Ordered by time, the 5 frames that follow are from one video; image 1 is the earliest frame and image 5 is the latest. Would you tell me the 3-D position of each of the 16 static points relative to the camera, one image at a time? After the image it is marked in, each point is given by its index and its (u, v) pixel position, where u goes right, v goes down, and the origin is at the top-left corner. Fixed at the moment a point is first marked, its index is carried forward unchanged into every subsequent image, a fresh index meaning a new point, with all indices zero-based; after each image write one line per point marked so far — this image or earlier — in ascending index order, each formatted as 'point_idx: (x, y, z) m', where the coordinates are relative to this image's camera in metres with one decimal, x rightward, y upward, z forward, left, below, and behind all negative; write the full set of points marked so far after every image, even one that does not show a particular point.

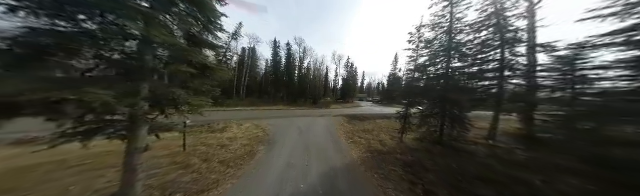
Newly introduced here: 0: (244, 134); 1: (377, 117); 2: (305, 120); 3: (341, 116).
0: (-6.5, -3.1, +9.0) m
1: (+9.3, -3.0, +17.0) m
2: (-2.0, -3.1, +13.8) m
3: (+3.3, -3.1, +17.5) m
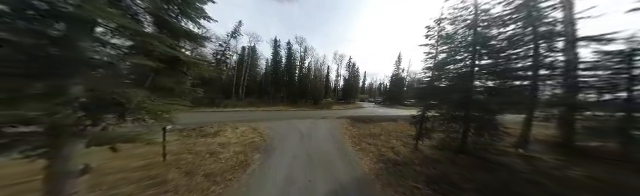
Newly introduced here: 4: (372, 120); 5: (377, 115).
0: (-6.2, -3.1, +8.1) m
1: (+9.6, -3.2, +16.1) m
2: (-1.7, -3.2, +12.9) m
3: (+3.6, -3.3, +16.6) m
4: (+7.7, -3.4, +15.6) m
5: (+9.9, -3.1, +18.4) m
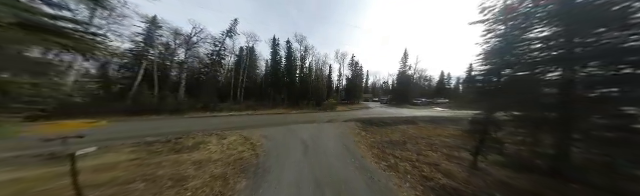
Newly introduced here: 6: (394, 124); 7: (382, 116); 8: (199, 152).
0: (-5.6, -3.2, +6.1) m
1: (+10.3, -3.0, +14.0) m
2: (-1.1, -3.3, +10.9) m
3: (+4.3, -3.2, +14.5) m
4: (+8.4, -3.2, +13.4) m
5: (+10.6, -3.0, +16.3) m
6: (+9.3, -3.2, +13.3) m
7: (+10.3, -2.9, +17.4) m
8: (-6.9, -3.1, +6.1) m
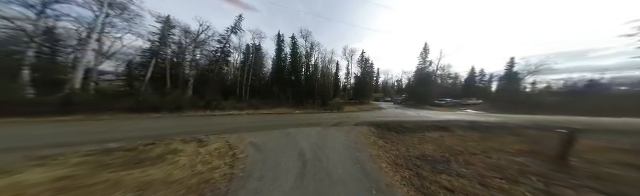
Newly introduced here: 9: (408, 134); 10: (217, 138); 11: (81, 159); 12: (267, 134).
0: (-5.5, -3.0, +4.5) m
1: (+10.9, -3.0, +11.2) m
2: (-0.6, -3.1, +8.9) m
3: (+5.0, -3.1, +12.1) m
4: (+9.0, -3.2, +10.8) m
5: (+11.4, -2.9, +13.4) m
6: (+9.9, -3.2, +10.6) m
7: (+11.2, -2.8, +14.6) m
8: (-6.9, -2.9, +4.5) m
9: (+8.3, -3.4, +10.0) m
10: (-7.0, -2.7, +7.2) m
11: (-10.1, -2.5, +4.4) m
12: (-4.1, -2.8, +8.3) m
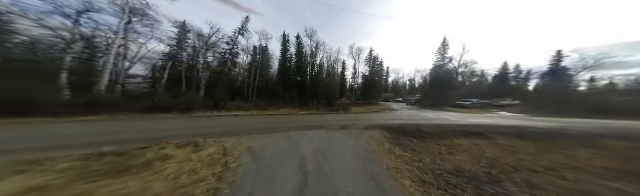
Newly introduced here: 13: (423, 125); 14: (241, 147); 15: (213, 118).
0: (-5.4, -3.1, +3.9) m
1: (+11.4, -2.9, +9.4) m
2: (-0.2, -3.1, +8.0) m
3: (+5.6, -3.1, +10.8) m
4: (+9.5, -3.1, +9.2) m
5: (+12.1, -2.8, +11.6) m
6: (+10.4, -3.1, +8.9) m
7: (+12.0, -2.8, +12.8) m
8: (-6.7, -3.0, +4.1) m
9: (+8.8, -3.3, +8.4) m
10: (-6.7, -2.7, +6.7) m
11: (-10.0, -2.6, +4.2) m
12: (-3.8, -2.8, +7.6) m
13: (+10.9, -2.9, +11.2) m
14: (-4.7, -2.9, +6.3) m
15: (-13.6, -2.5, +13.4) m
